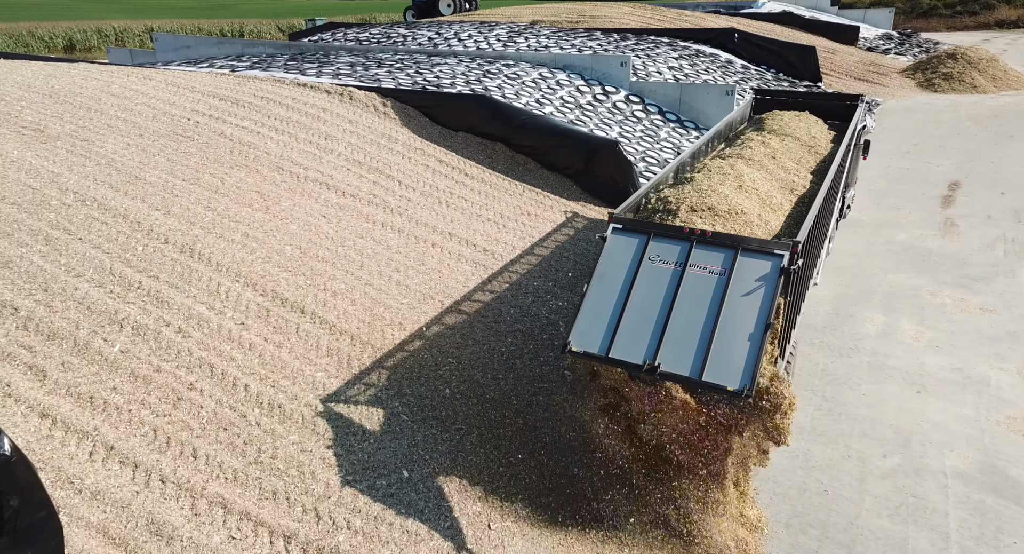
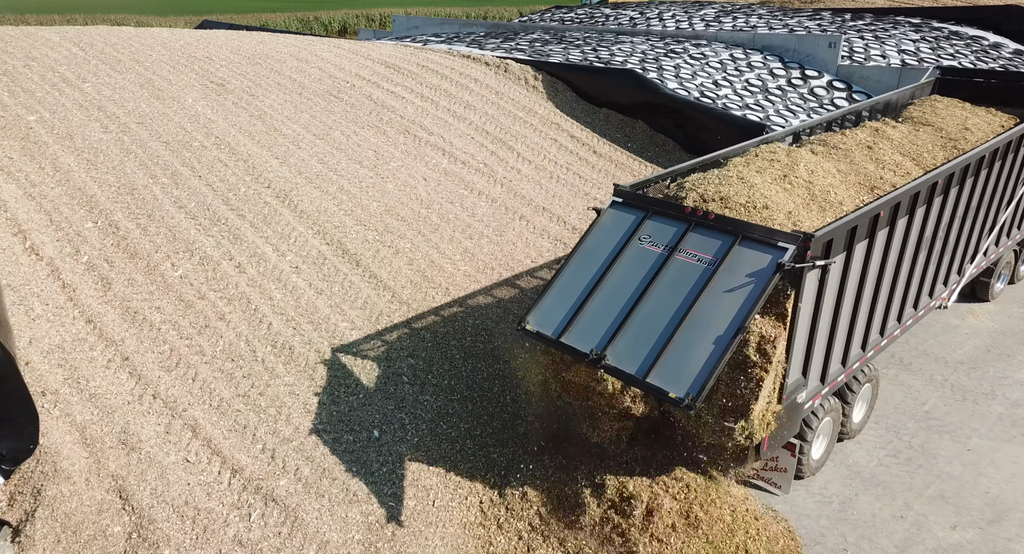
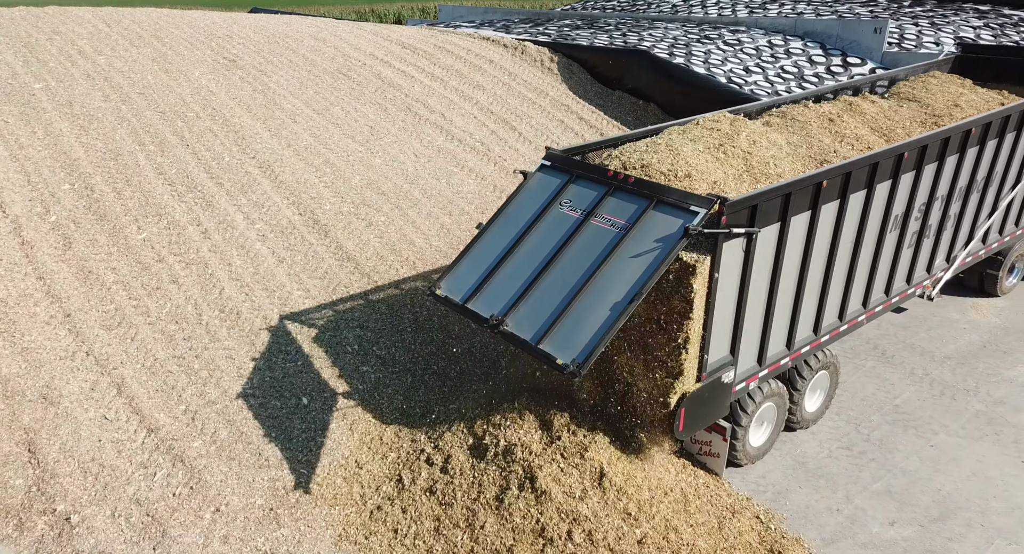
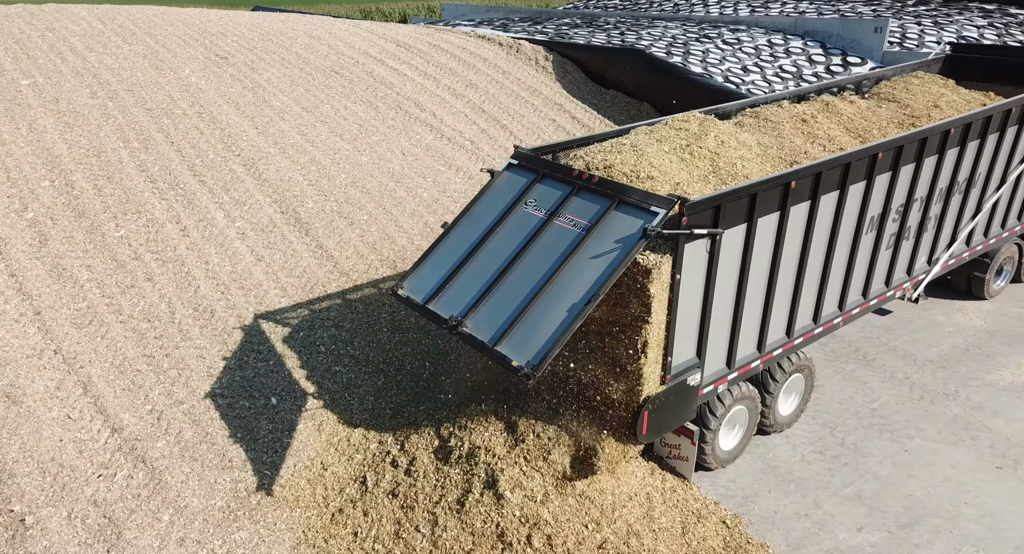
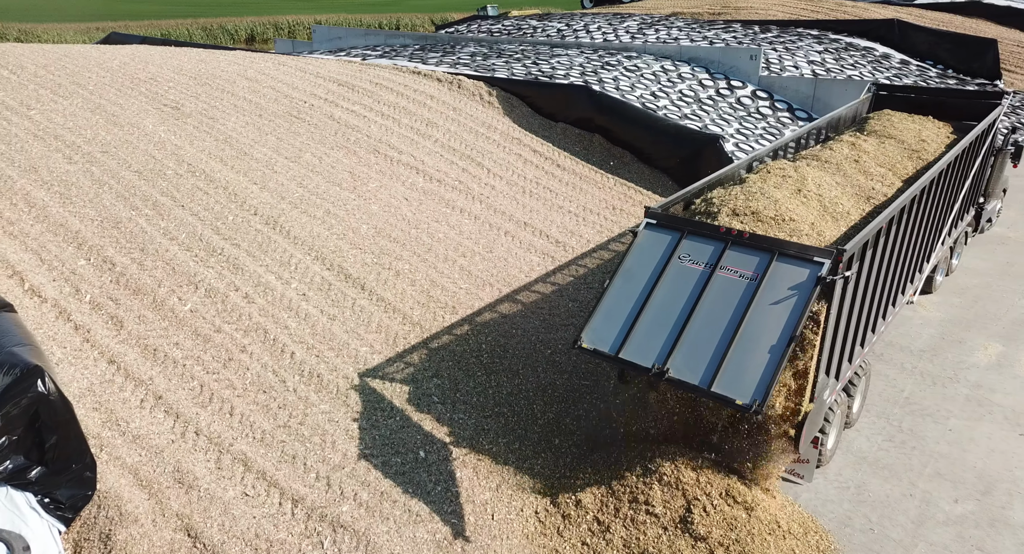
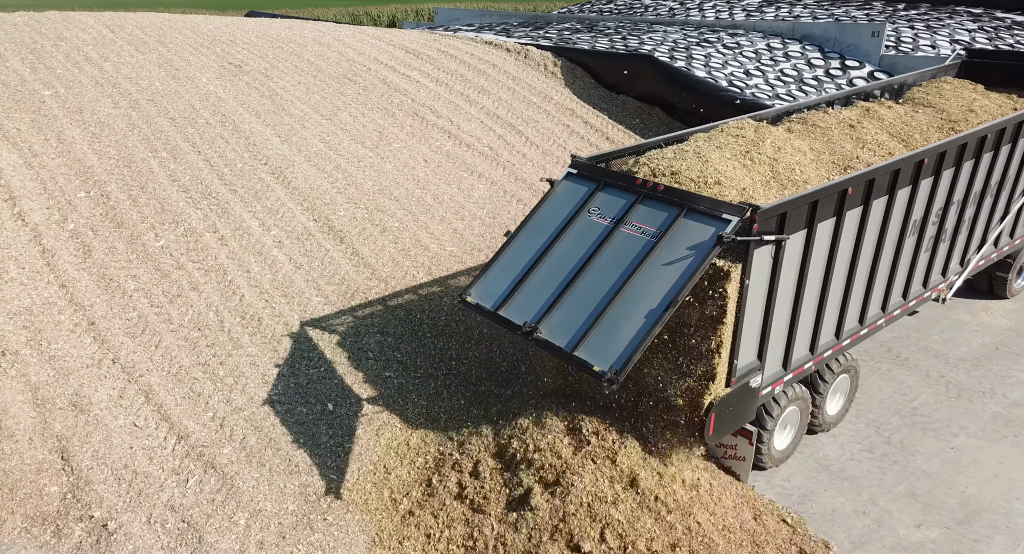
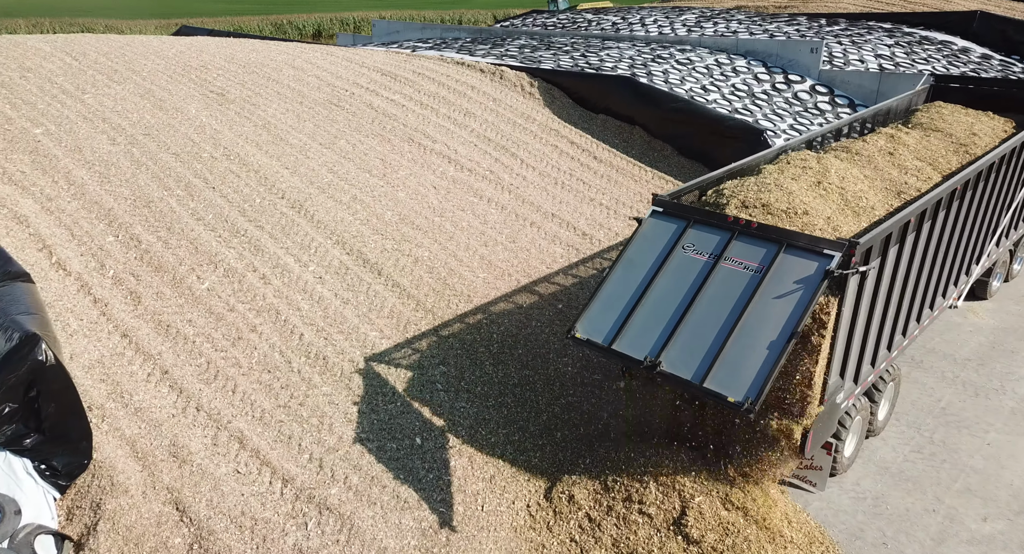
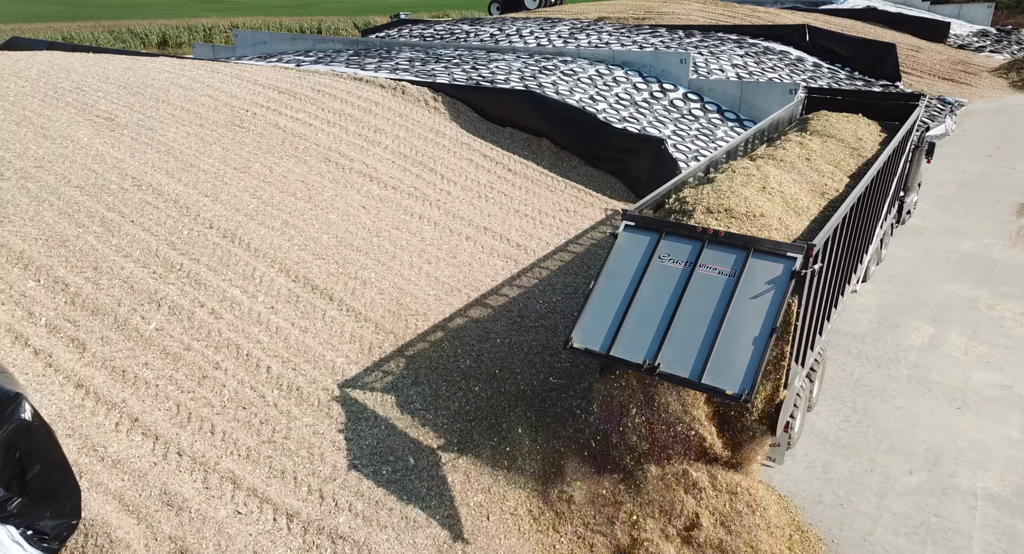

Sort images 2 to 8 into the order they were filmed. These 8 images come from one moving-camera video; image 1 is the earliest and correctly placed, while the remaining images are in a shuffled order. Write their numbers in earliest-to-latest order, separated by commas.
8, 5, 7, 2, 6, 3, 4
